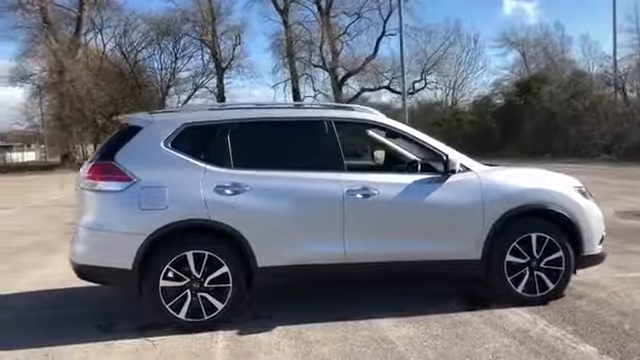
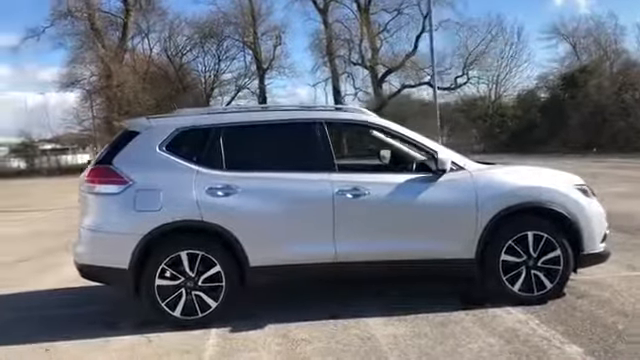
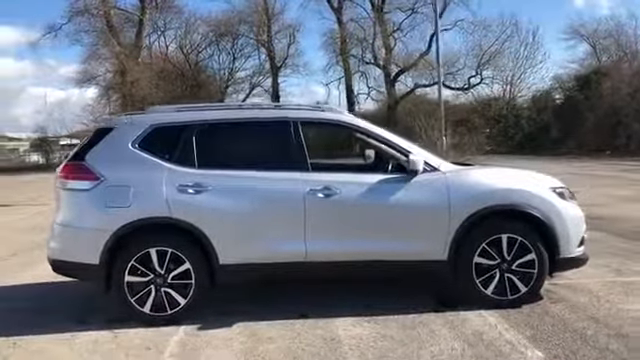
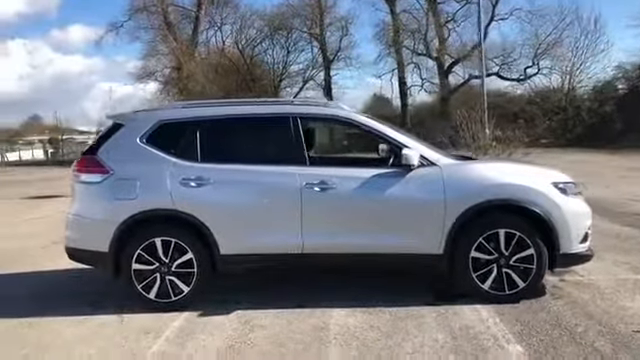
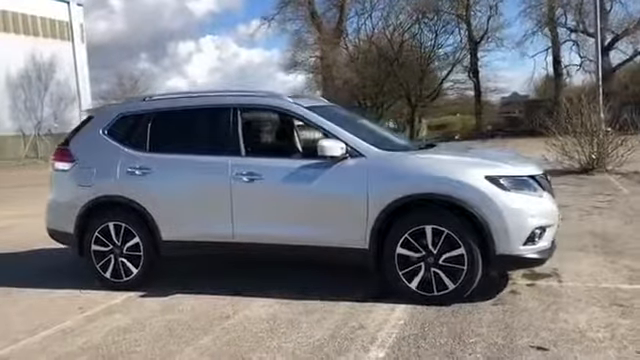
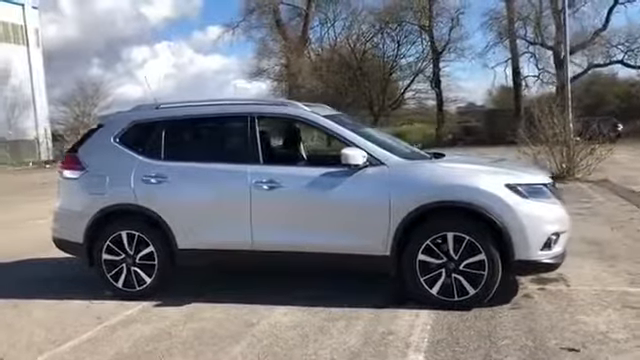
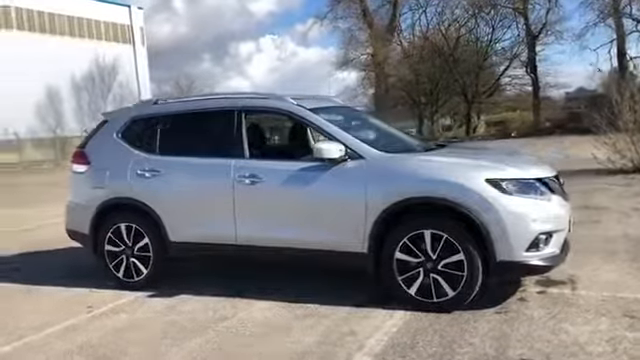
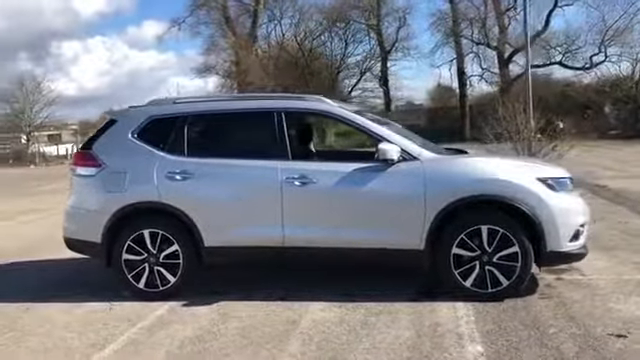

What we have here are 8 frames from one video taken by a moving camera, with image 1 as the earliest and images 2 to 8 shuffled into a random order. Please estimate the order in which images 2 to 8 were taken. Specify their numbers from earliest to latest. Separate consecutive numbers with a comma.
2, 3, 4, 8, 6, 5, 7
